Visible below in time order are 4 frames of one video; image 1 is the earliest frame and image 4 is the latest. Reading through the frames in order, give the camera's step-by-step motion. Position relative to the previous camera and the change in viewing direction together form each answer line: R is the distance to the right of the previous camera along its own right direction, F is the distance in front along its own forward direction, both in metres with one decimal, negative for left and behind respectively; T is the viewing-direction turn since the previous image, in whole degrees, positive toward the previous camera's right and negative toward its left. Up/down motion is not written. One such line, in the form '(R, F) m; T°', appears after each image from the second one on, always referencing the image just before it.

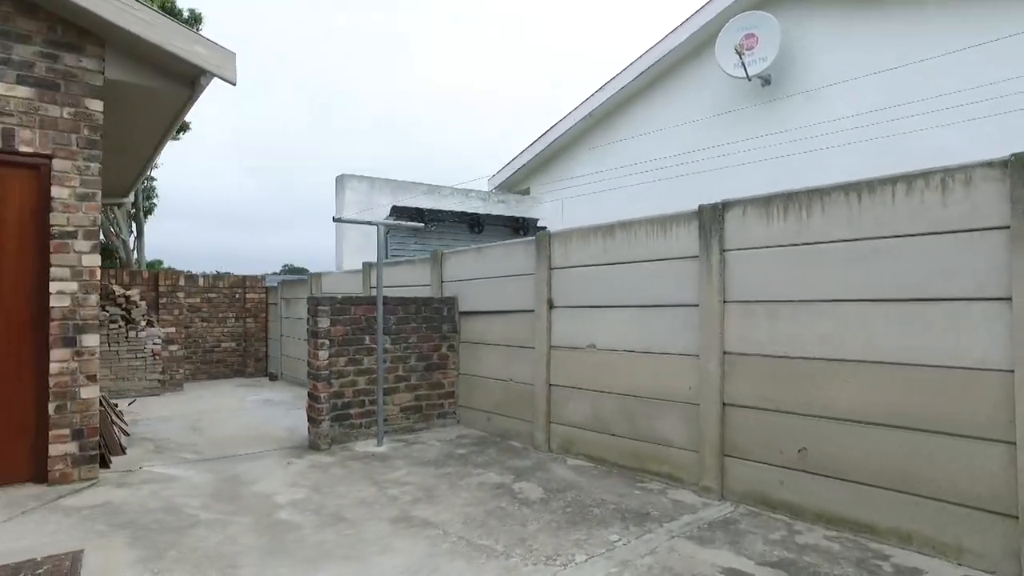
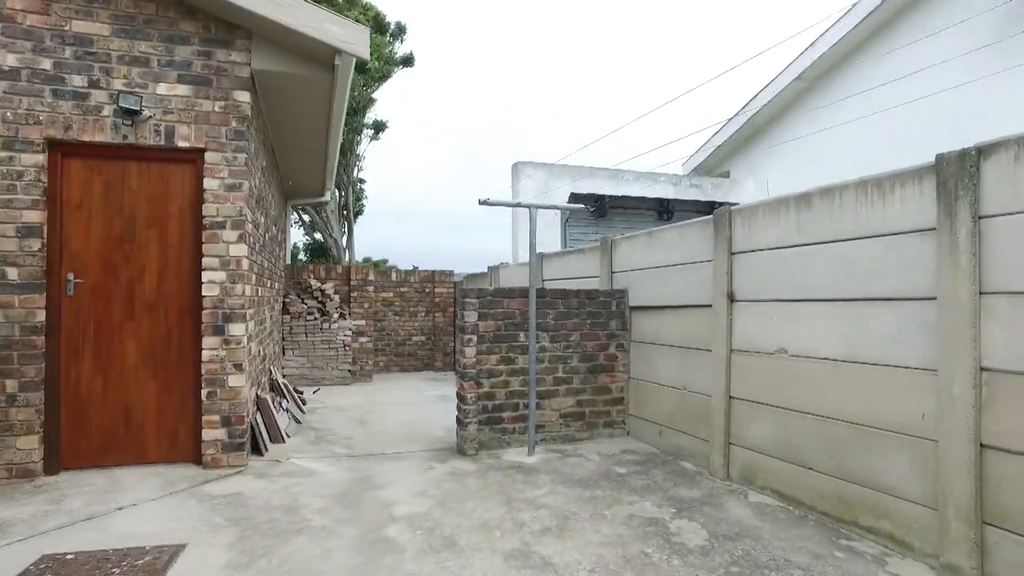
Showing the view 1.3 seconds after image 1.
(+0.3, +0.8) m; -19°
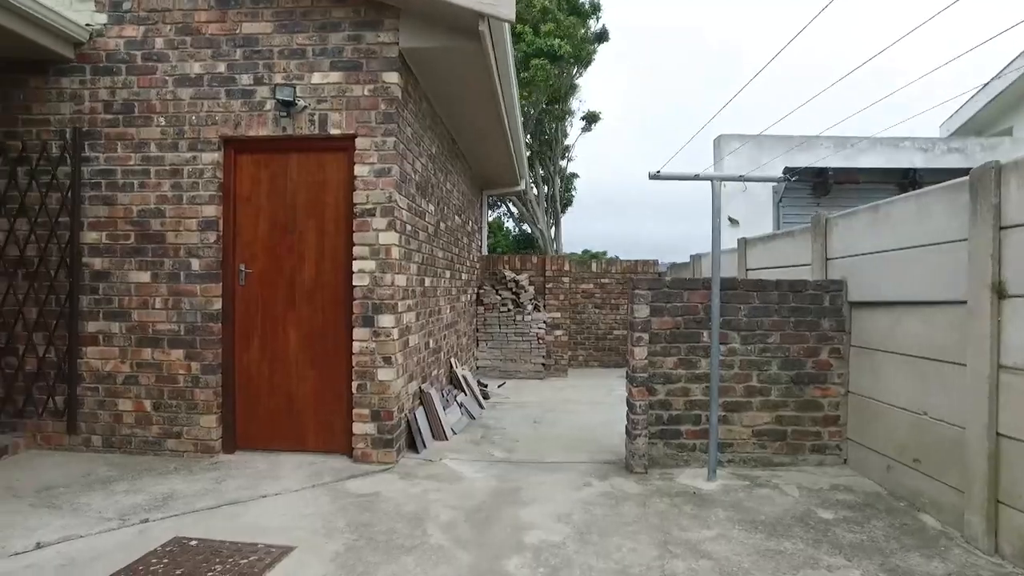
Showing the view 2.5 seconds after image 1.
(+0.3, +0.7) m; -20°
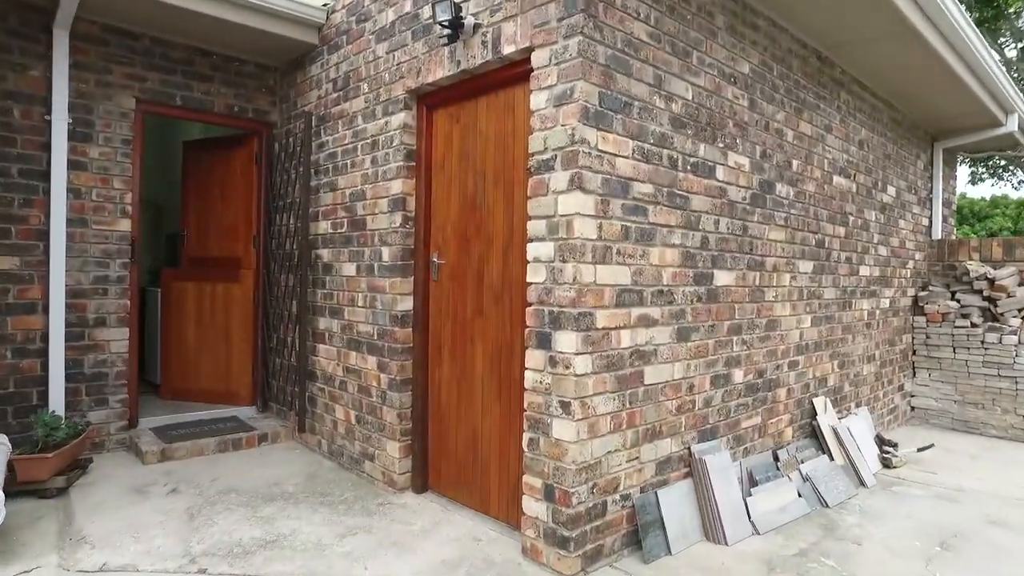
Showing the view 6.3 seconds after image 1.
(+0.7, +2.1) m; -43°
